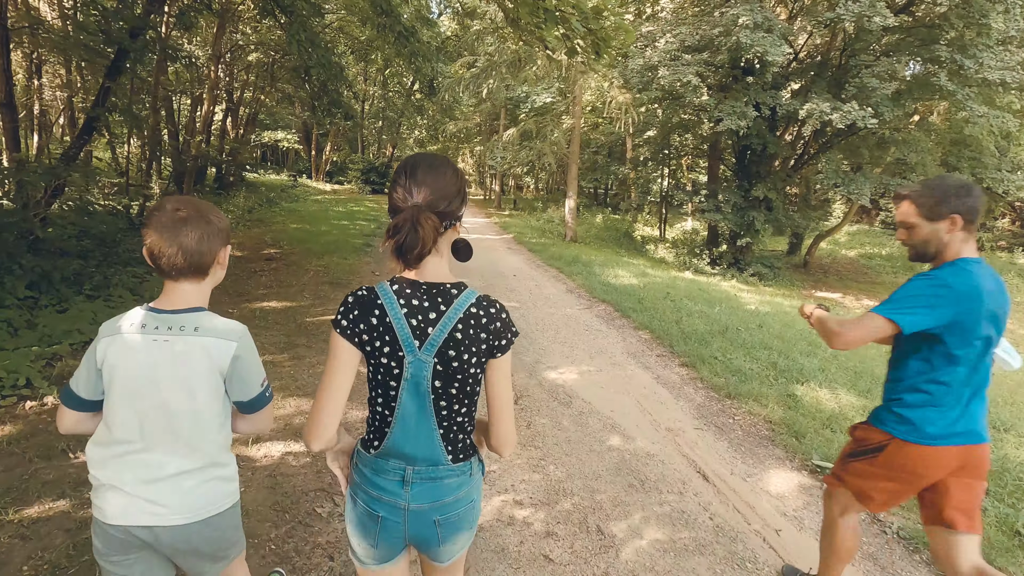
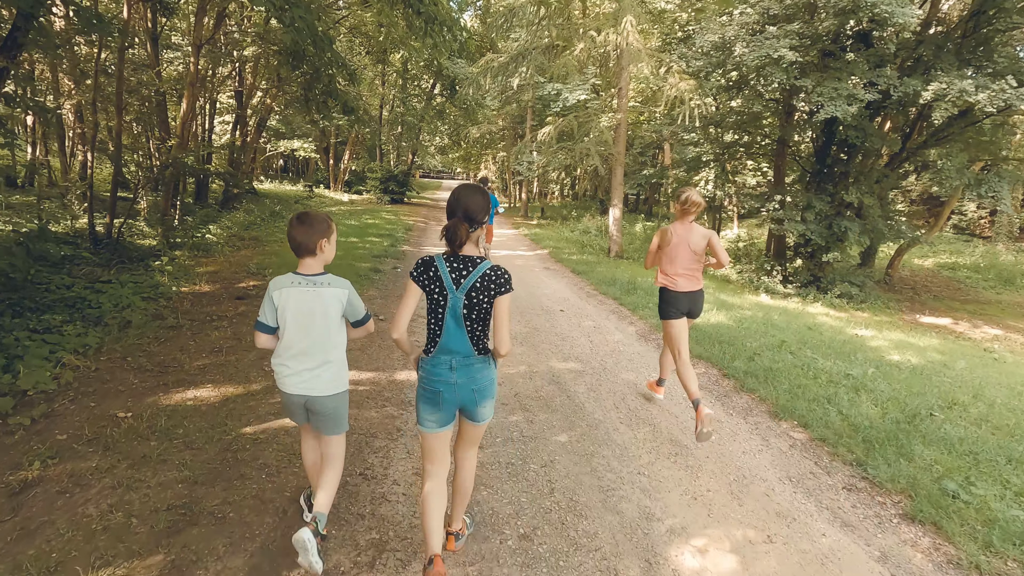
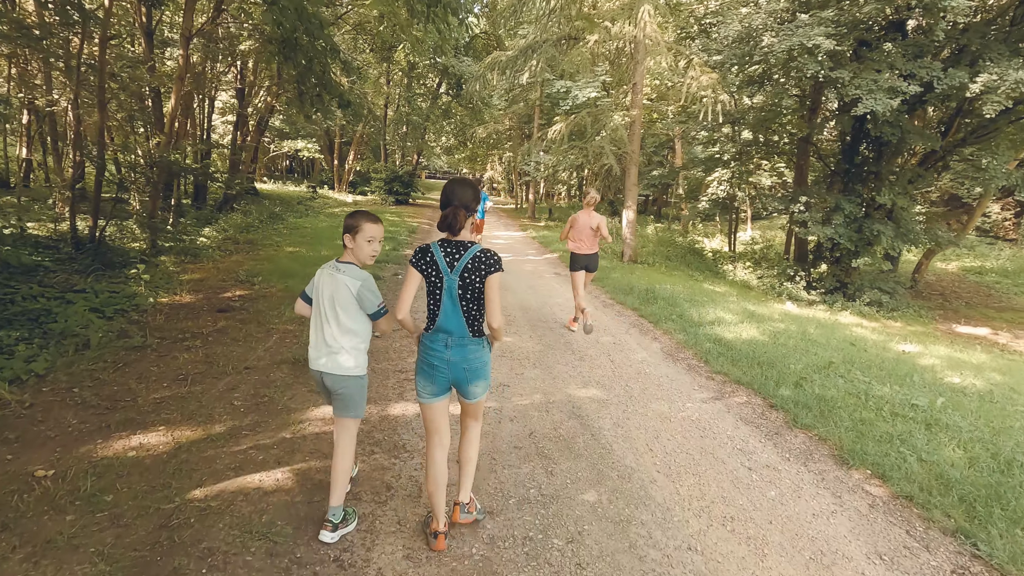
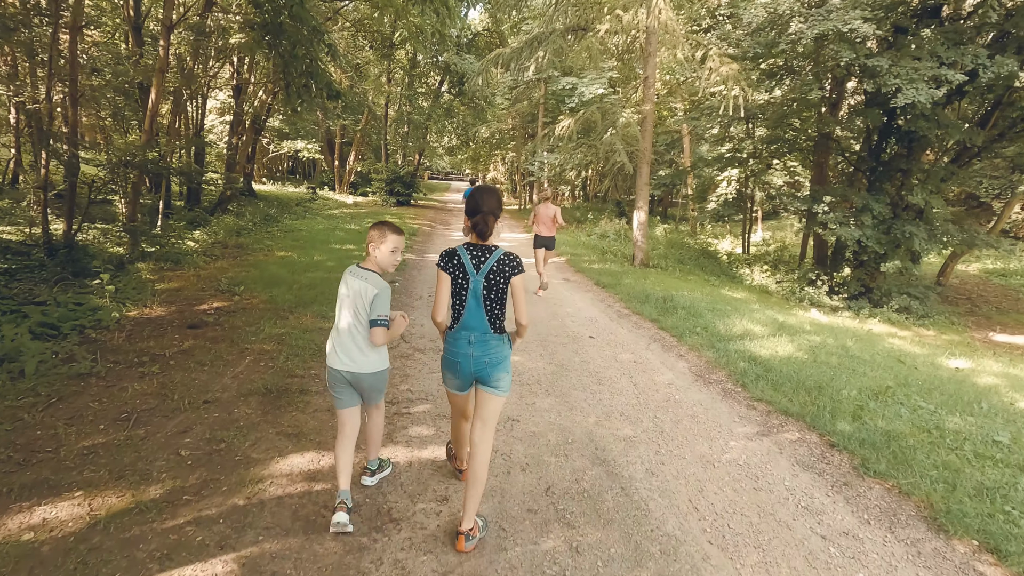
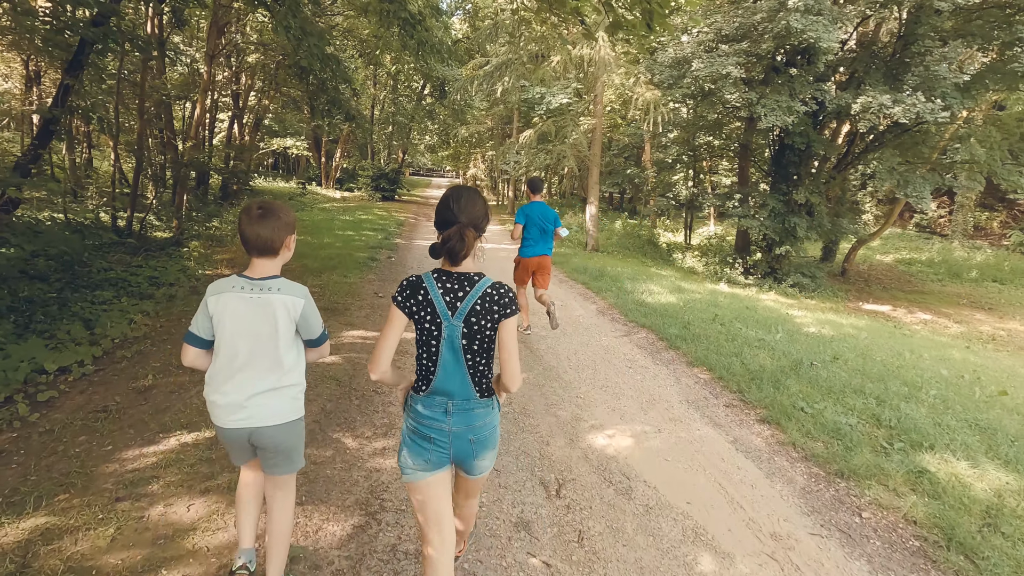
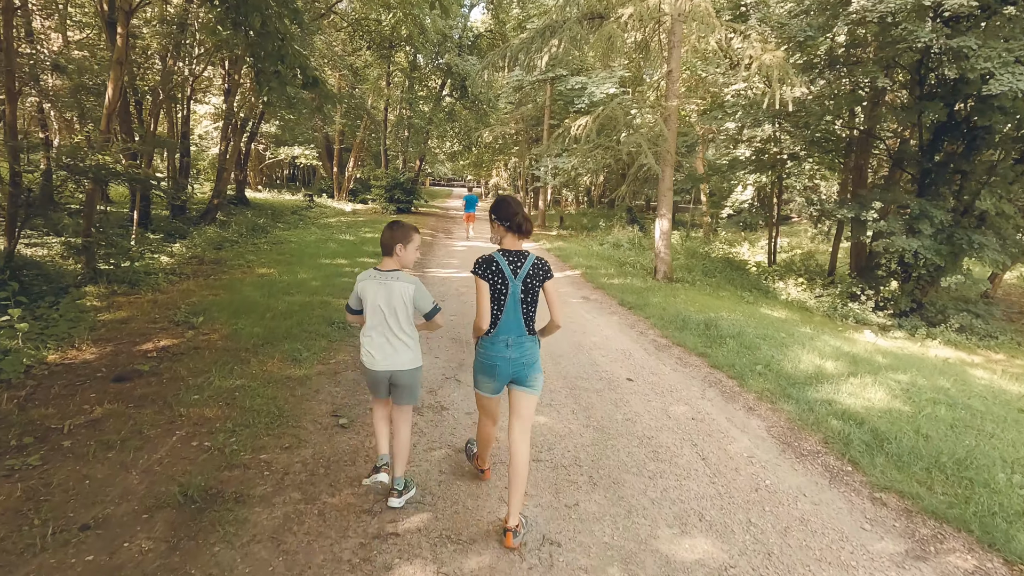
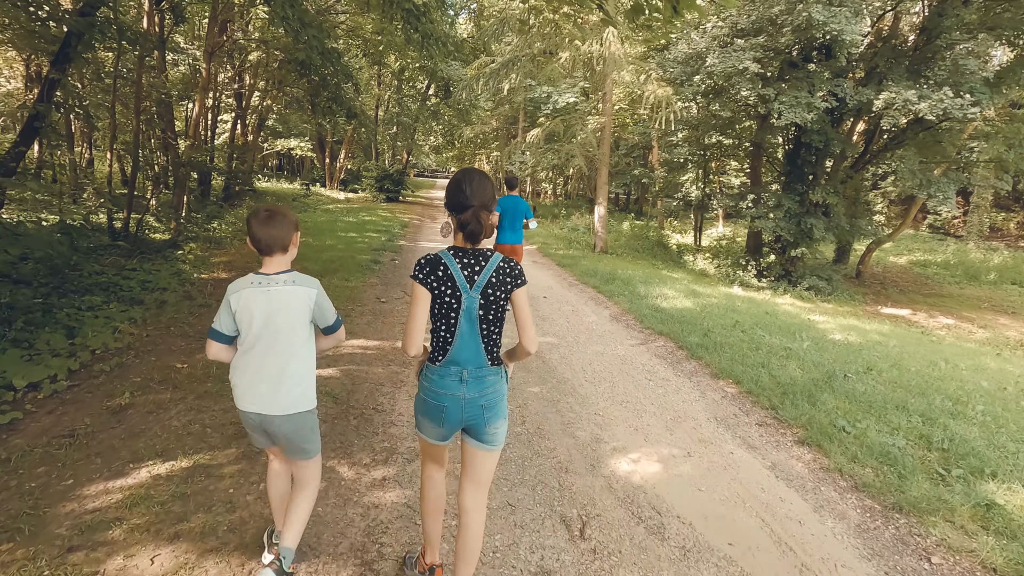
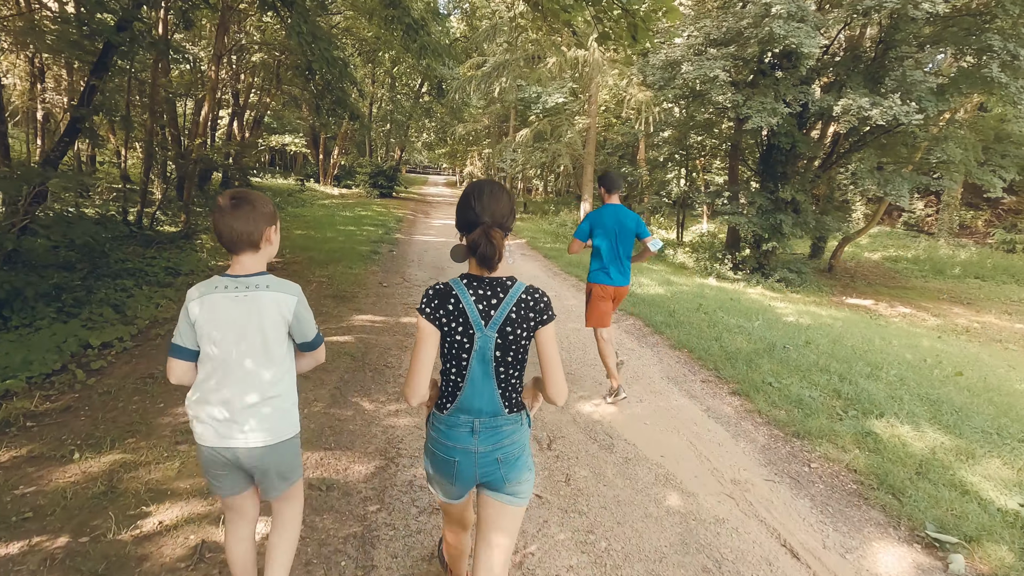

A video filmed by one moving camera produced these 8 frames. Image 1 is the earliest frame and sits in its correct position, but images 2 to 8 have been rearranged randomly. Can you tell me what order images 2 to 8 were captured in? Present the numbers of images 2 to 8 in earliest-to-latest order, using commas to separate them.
8, 5, 7, 2, 3, 4, 6
